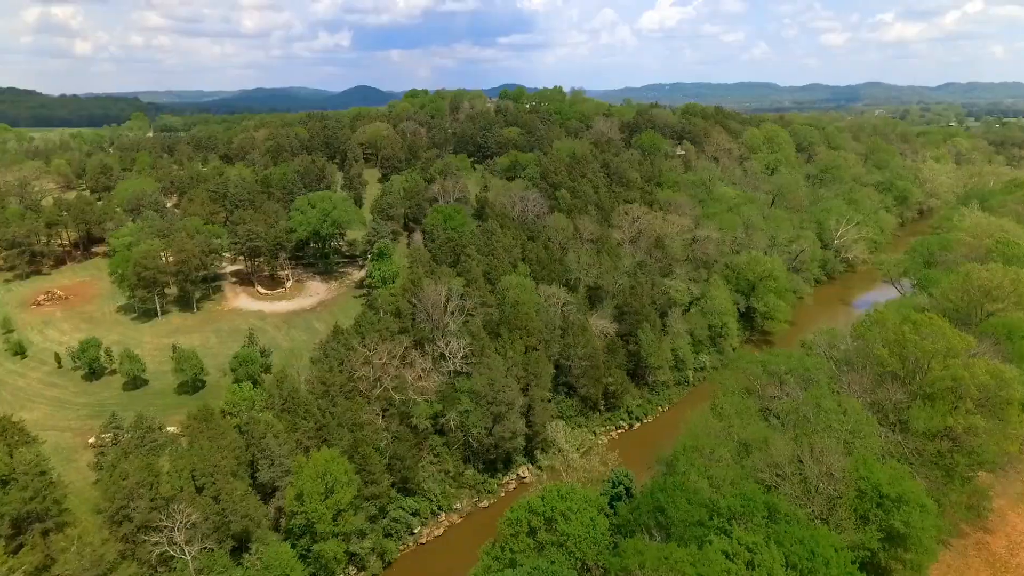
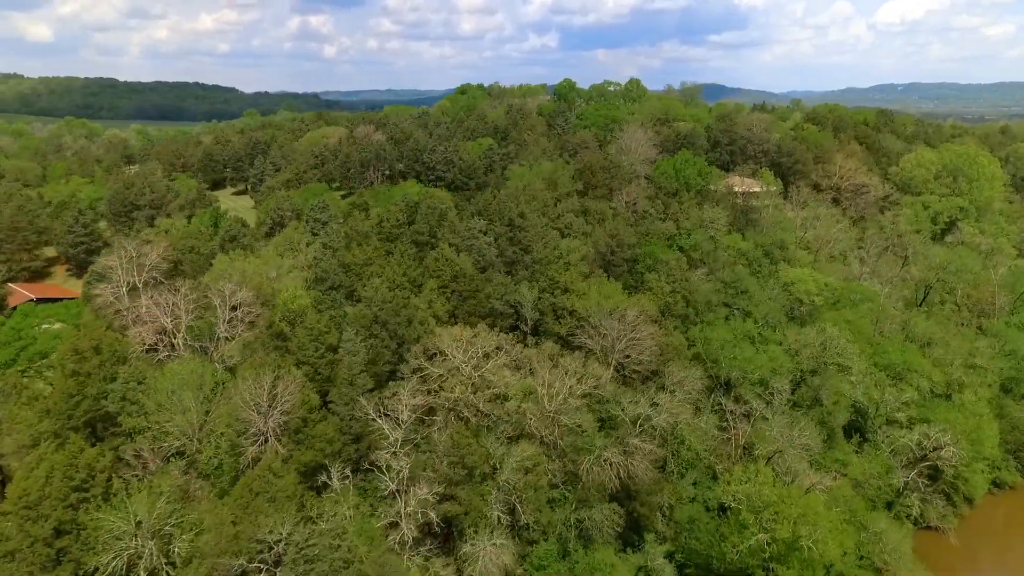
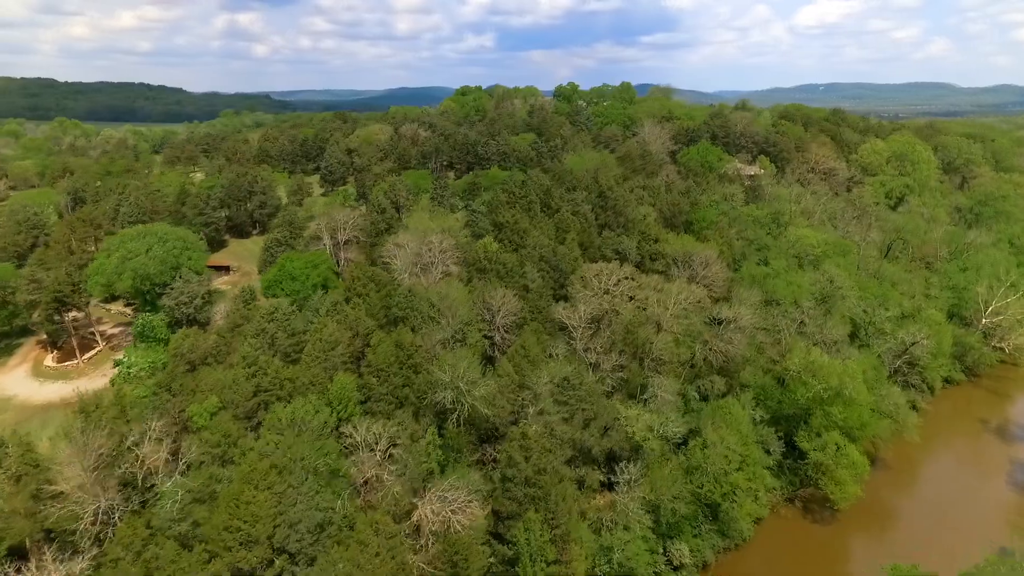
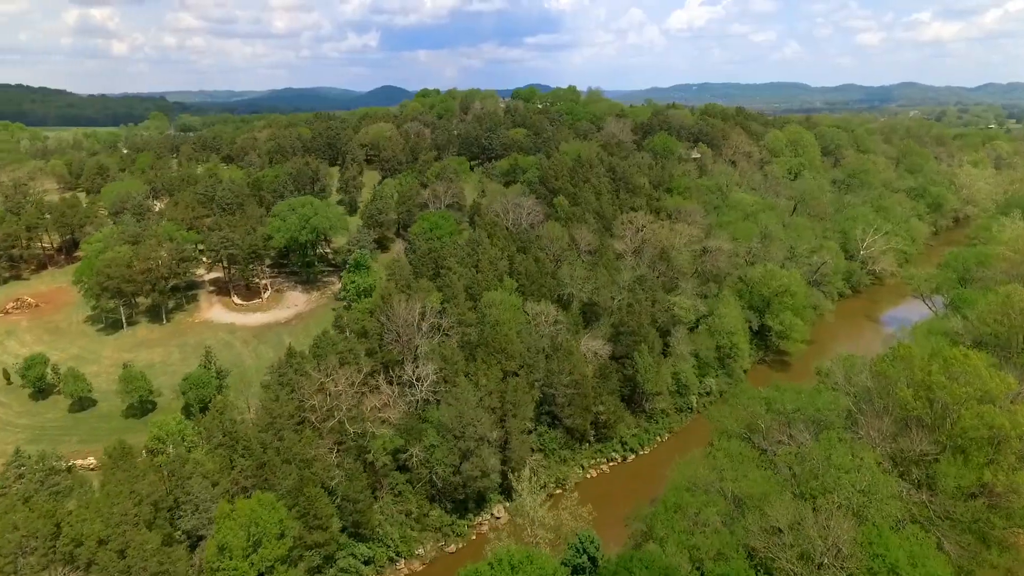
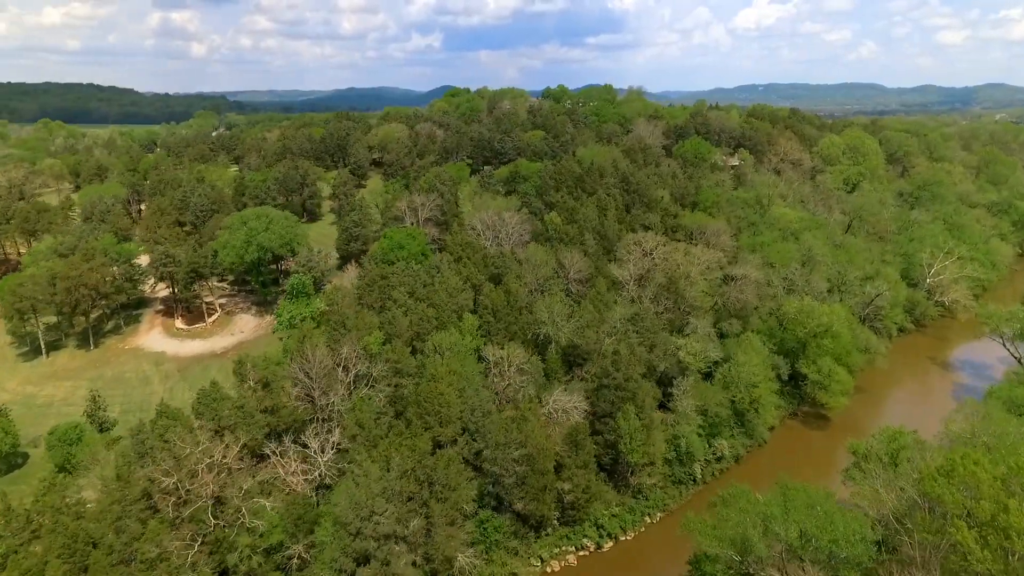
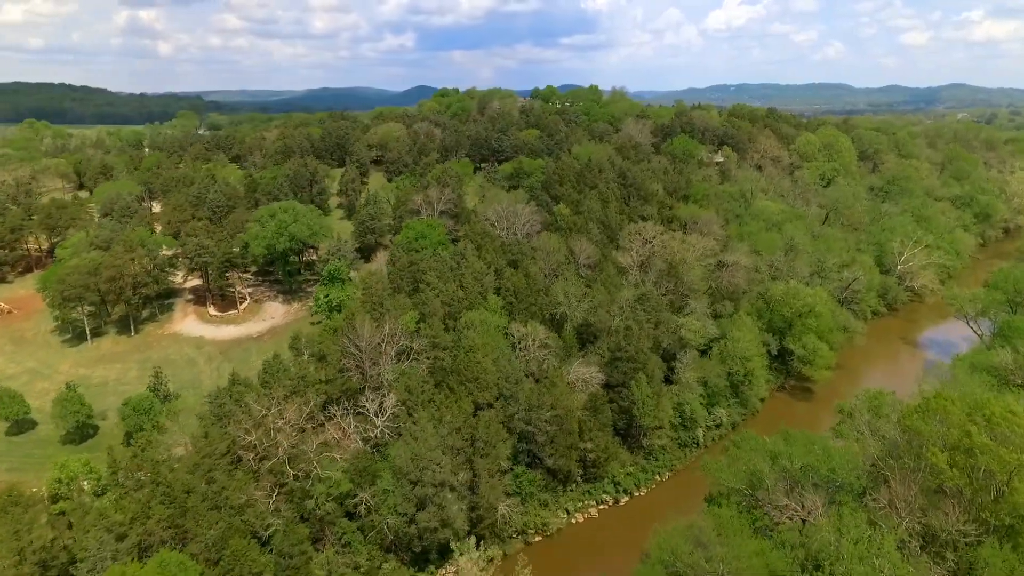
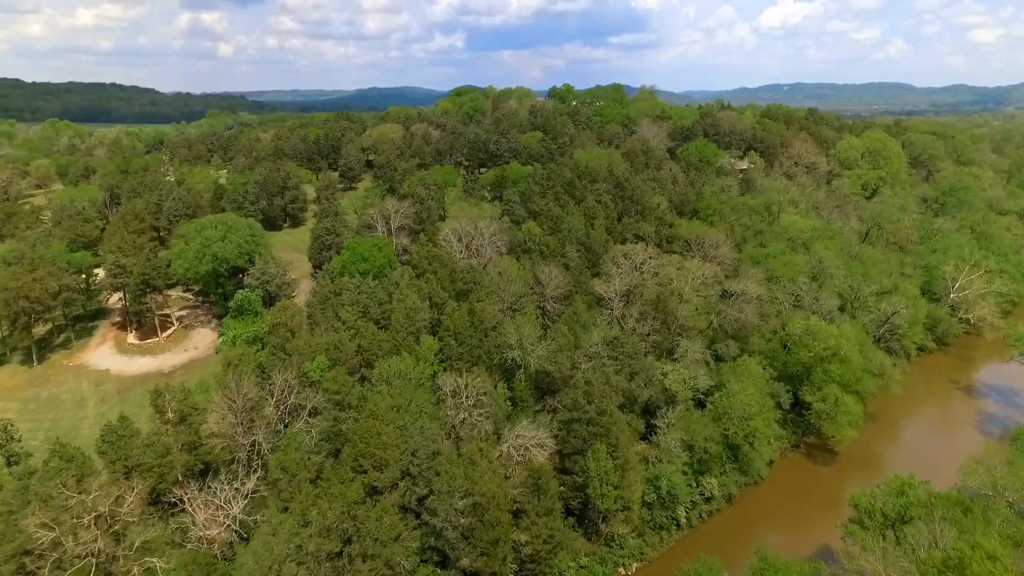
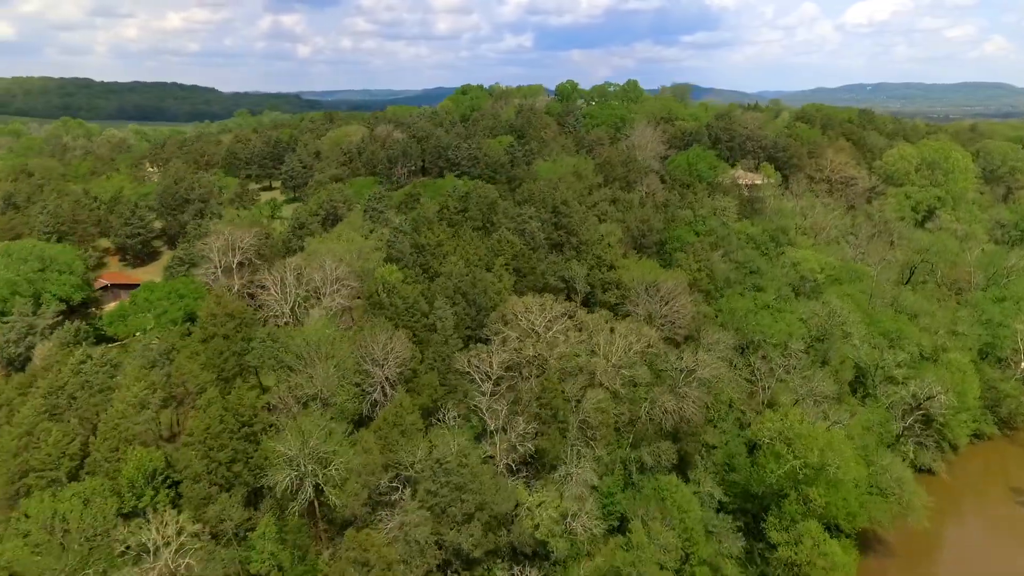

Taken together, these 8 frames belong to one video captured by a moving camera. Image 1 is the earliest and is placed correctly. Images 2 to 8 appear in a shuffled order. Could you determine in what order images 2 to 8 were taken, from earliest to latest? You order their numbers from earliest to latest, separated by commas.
4, 6, 5, 7, 3, 8, 2
